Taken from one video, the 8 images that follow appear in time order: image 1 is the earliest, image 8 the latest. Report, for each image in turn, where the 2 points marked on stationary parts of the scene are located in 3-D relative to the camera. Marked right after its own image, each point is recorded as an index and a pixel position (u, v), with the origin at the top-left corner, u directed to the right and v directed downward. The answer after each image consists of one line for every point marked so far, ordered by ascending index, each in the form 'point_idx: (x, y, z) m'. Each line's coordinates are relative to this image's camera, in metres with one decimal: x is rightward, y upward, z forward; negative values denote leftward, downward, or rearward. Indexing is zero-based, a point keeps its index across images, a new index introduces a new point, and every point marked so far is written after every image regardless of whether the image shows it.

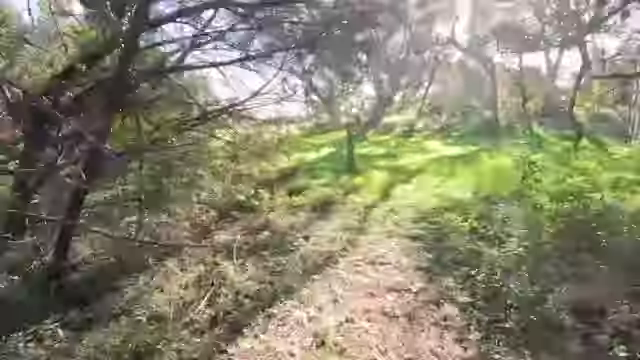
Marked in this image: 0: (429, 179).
0: (+4.6, +0.4, +12.8) m
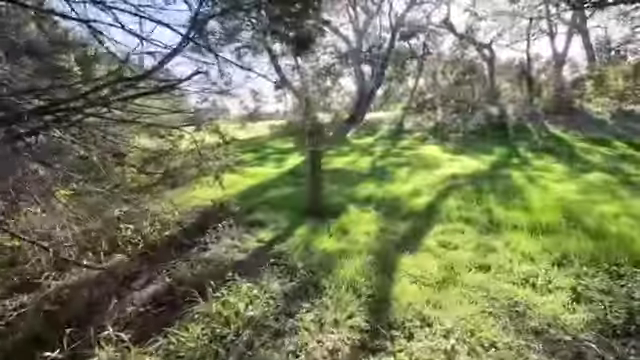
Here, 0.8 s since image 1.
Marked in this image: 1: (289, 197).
0: (+3.4, -0.6, +7.7) m
1: (-0.9, -0.5, +8.7) m
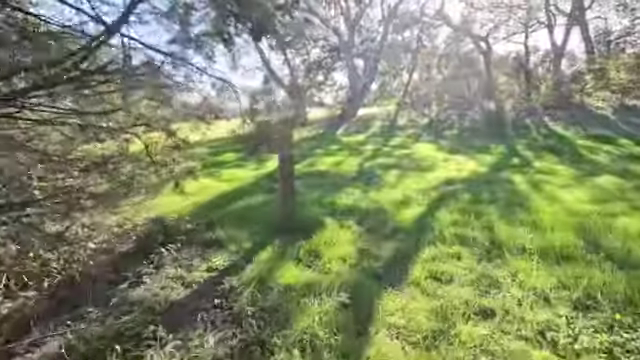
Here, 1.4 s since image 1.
0: (+2.8, -0.8, +6.6) m
1: (-1.4, -0.7, +7.5) m
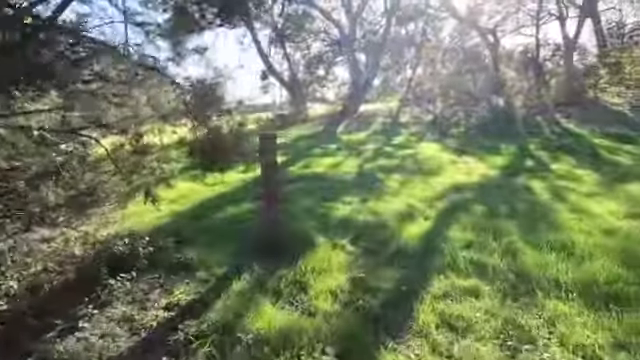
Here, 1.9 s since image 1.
0: (+2.6, -1.0, +5.6) m
1: (-1.6, -0.9, +6.5) m
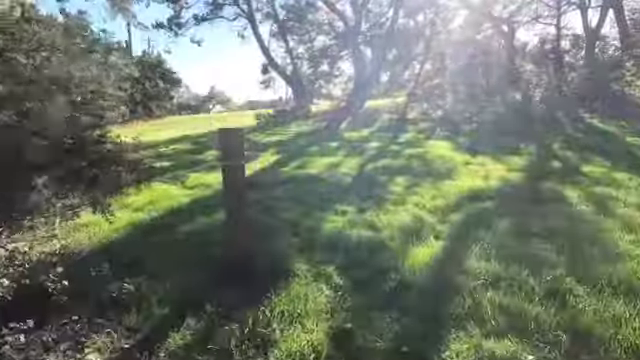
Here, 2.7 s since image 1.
0: (+2.3, -1.2, +4.2) m
1: (-1.9, -1.0, +5.3) m
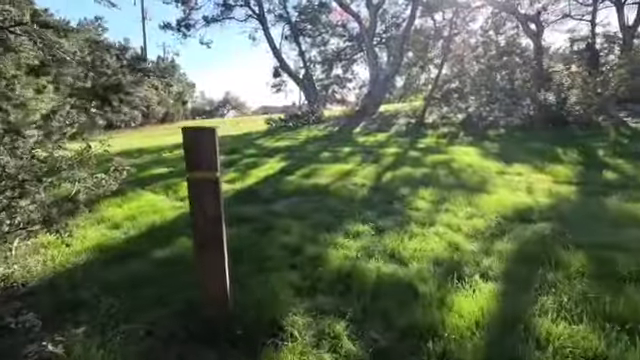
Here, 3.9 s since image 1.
0: (+2.4, -1.4, +2.9) m
1: (-1.8, -1.2, +4.0) m
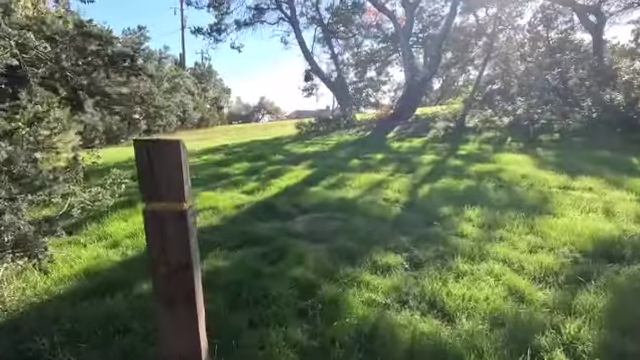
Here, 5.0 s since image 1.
0: (+2.4, -1.6, +1.6) m
1: (-1.7, -1.4, +3.2) m
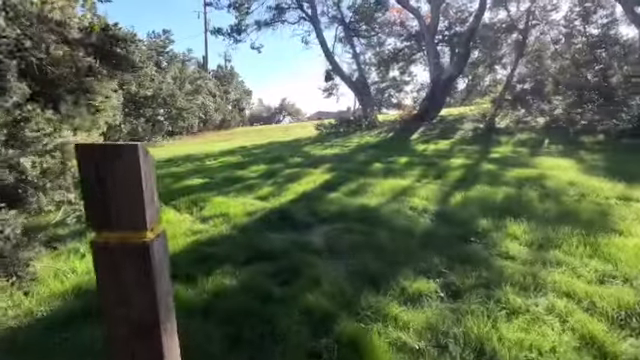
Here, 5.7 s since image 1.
0: (+2.4, -1.7, +0.8) m
1: (-1.5, -1.5, +2.6) m
